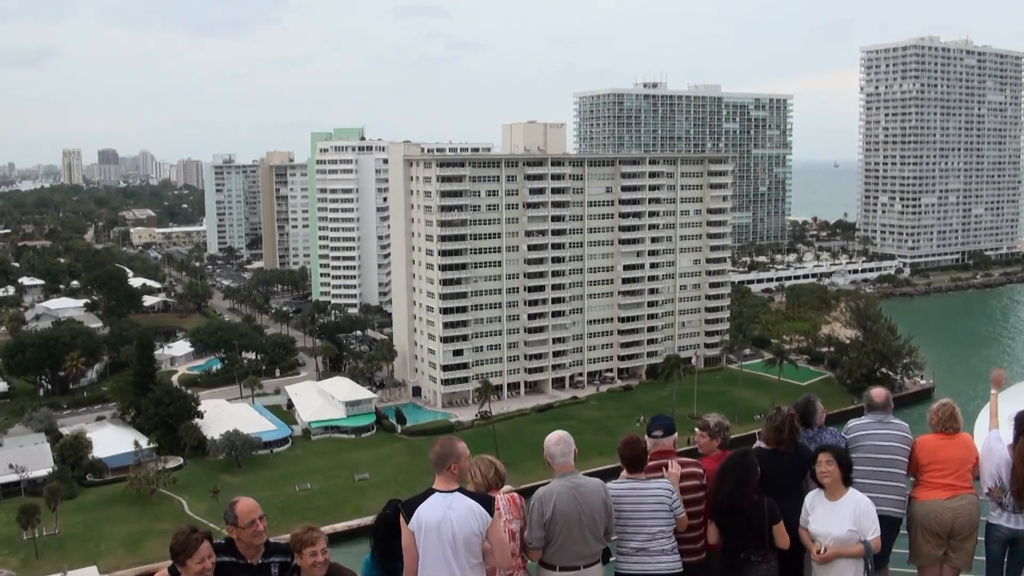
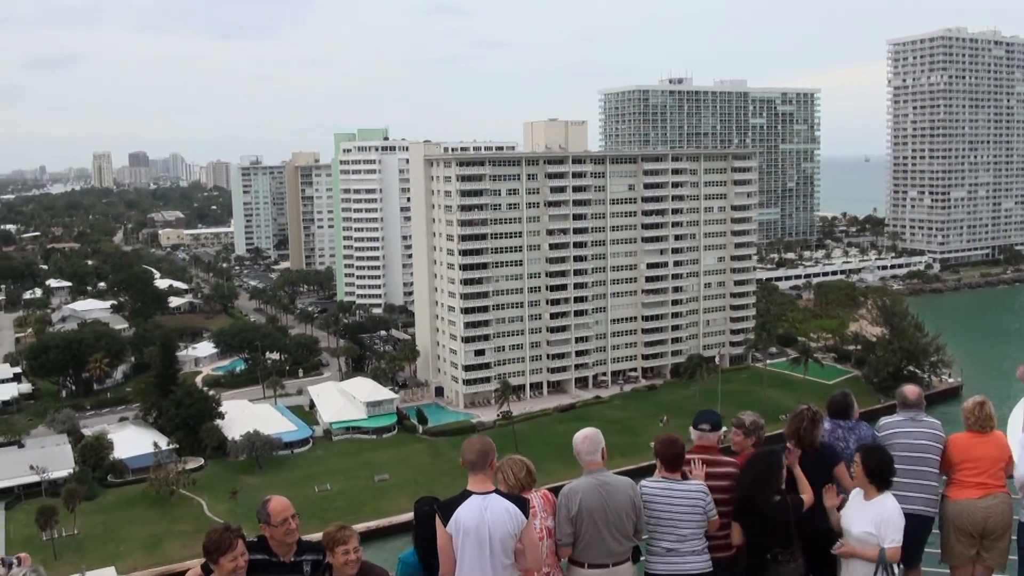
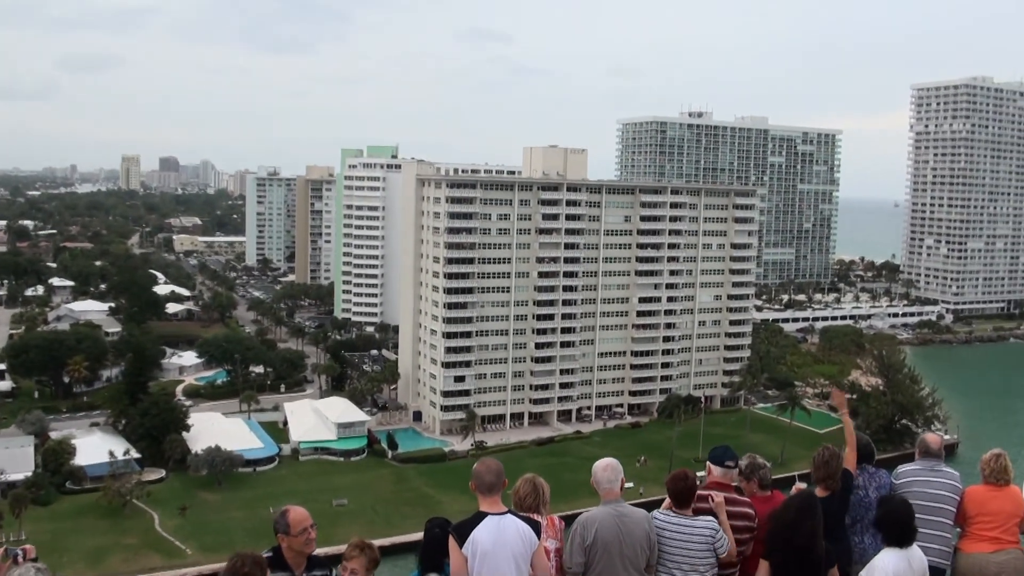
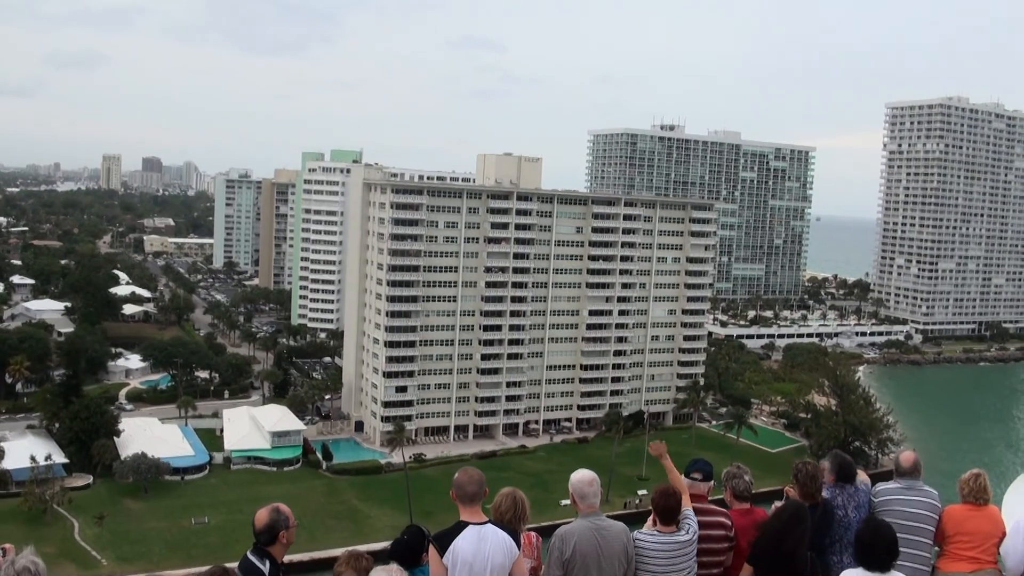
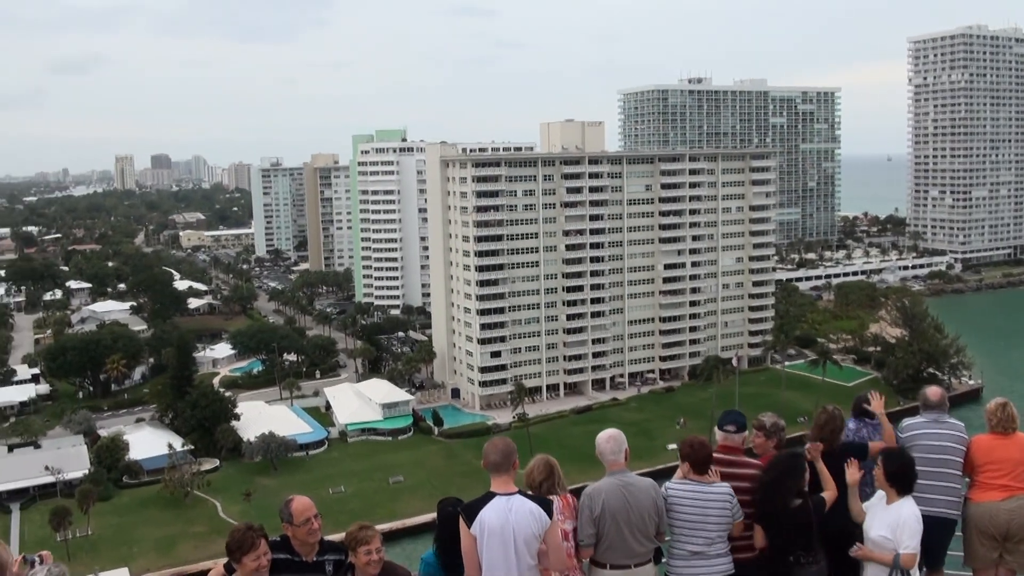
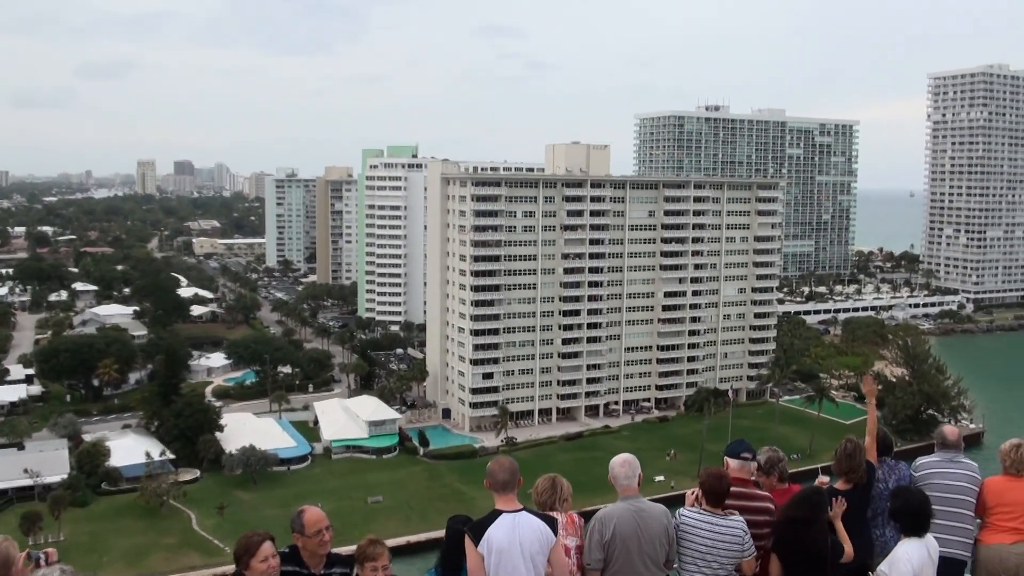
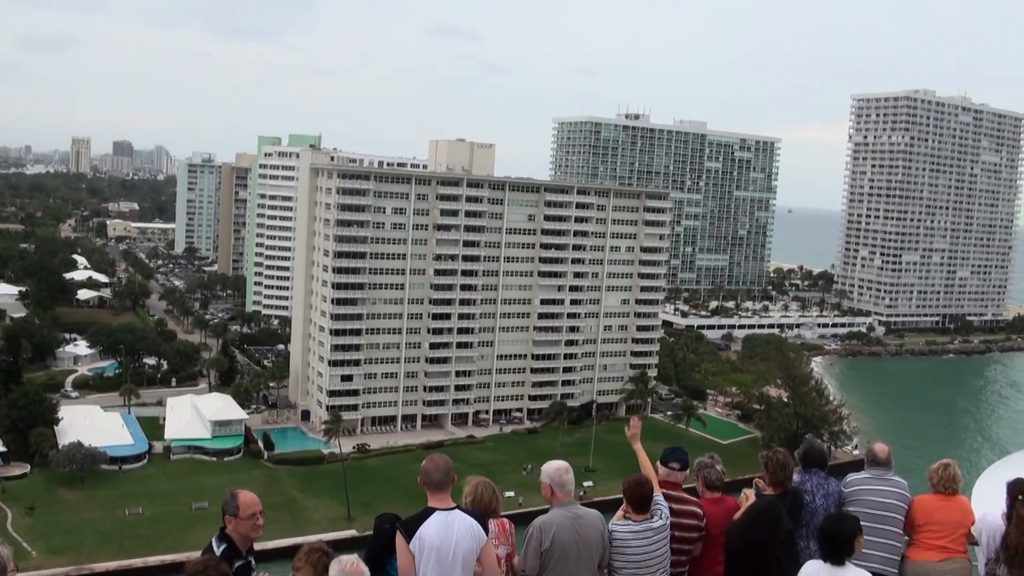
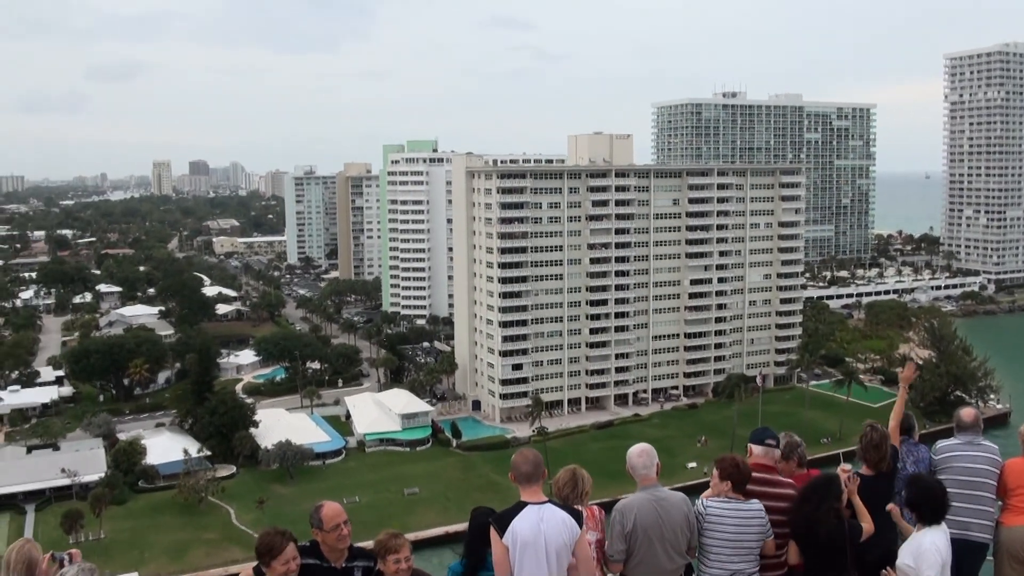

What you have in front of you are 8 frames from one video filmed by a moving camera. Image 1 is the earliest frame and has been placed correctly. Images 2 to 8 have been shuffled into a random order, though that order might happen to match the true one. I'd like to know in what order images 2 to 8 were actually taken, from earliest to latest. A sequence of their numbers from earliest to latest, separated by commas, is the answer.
2, 5, 8, 6, 3, 4, 7
